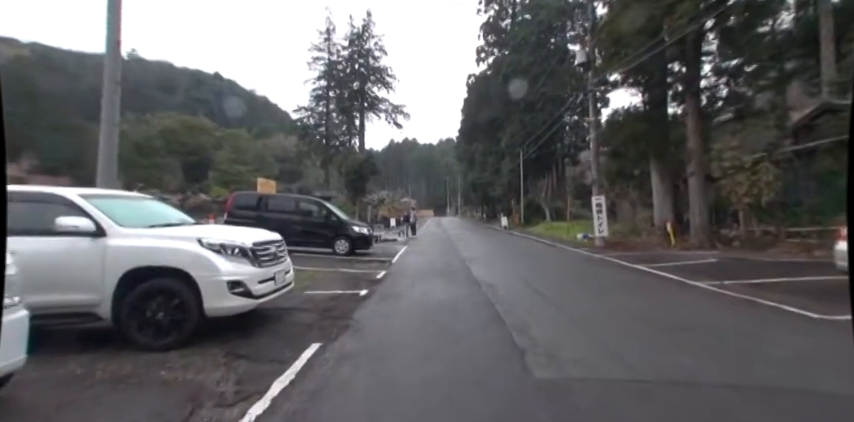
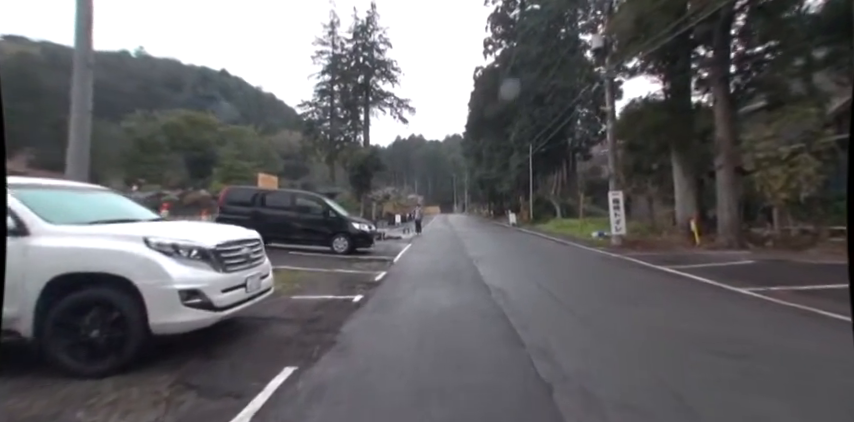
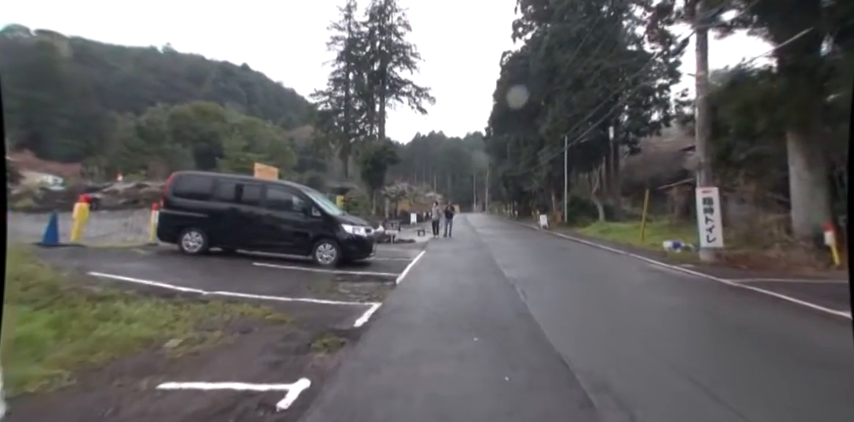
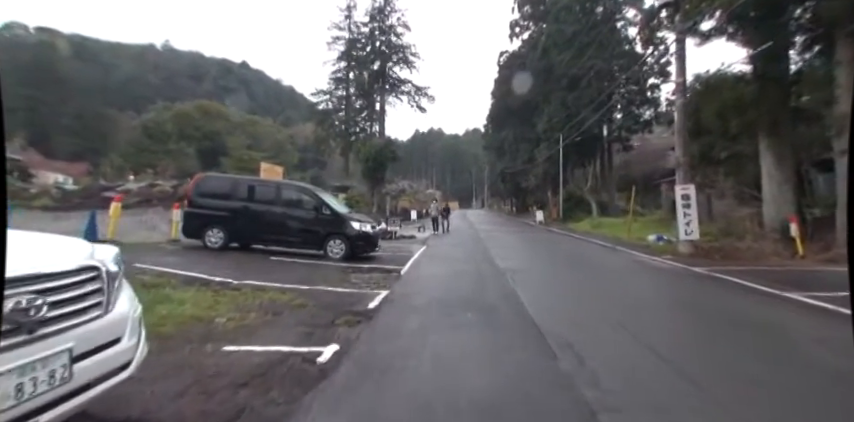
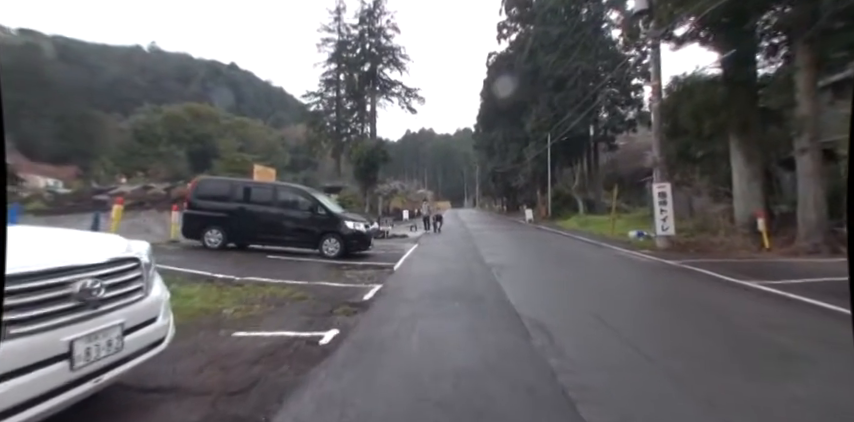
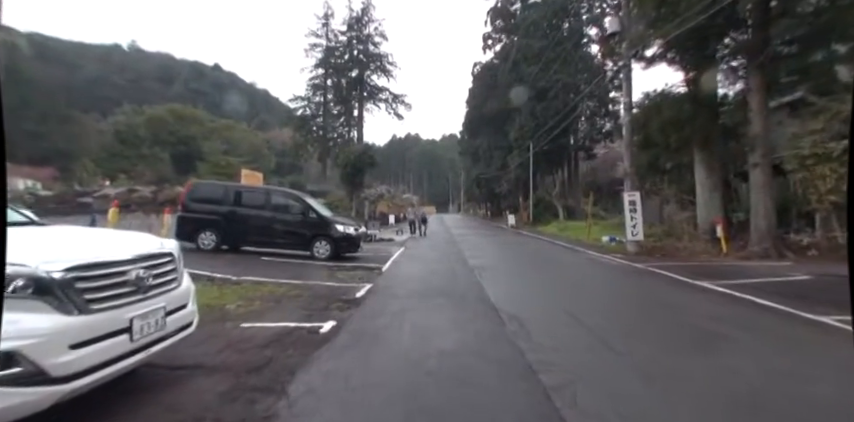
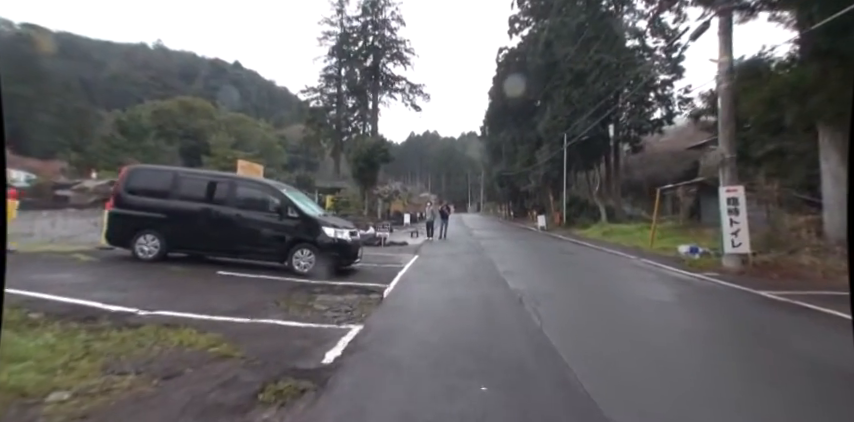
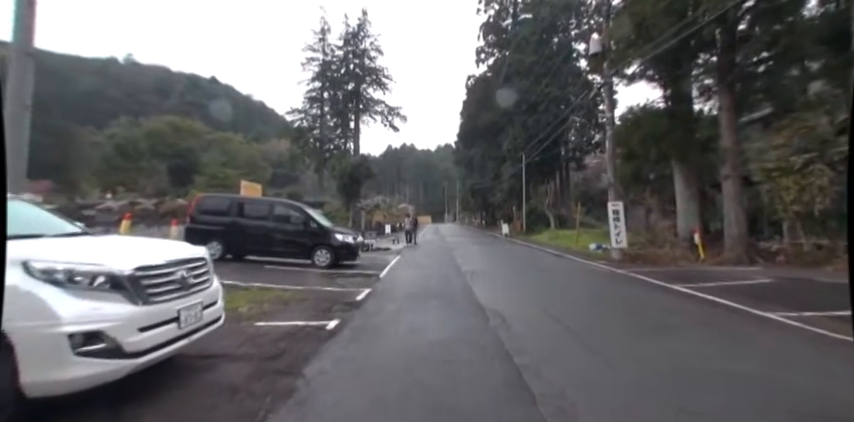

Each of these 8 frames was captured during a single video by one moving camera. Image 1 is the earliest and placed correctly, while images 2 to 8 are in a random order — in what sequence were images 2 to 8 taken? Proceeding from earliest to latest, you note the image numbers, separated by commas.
2, 8, 6, 5, 4, 3, 7
